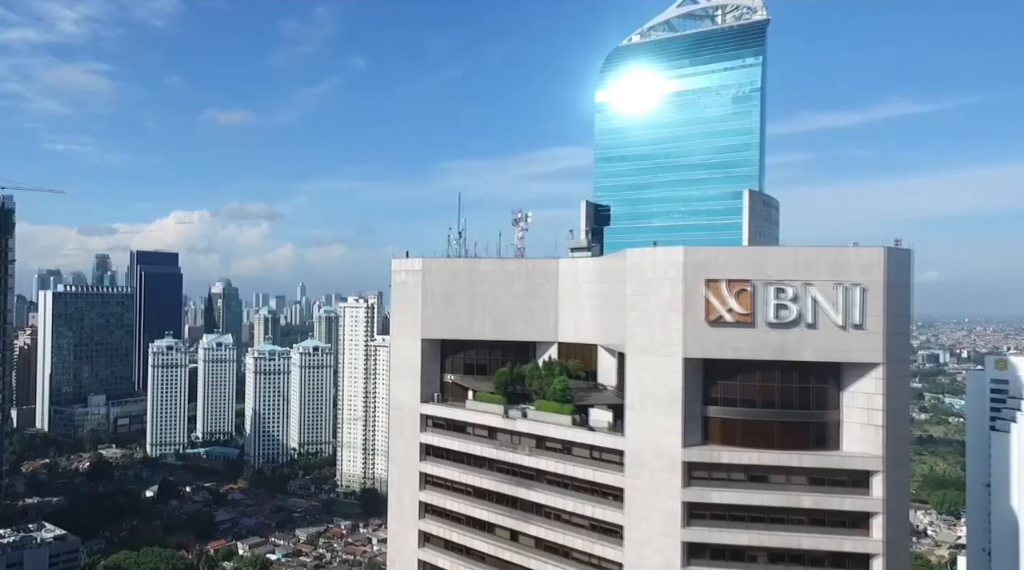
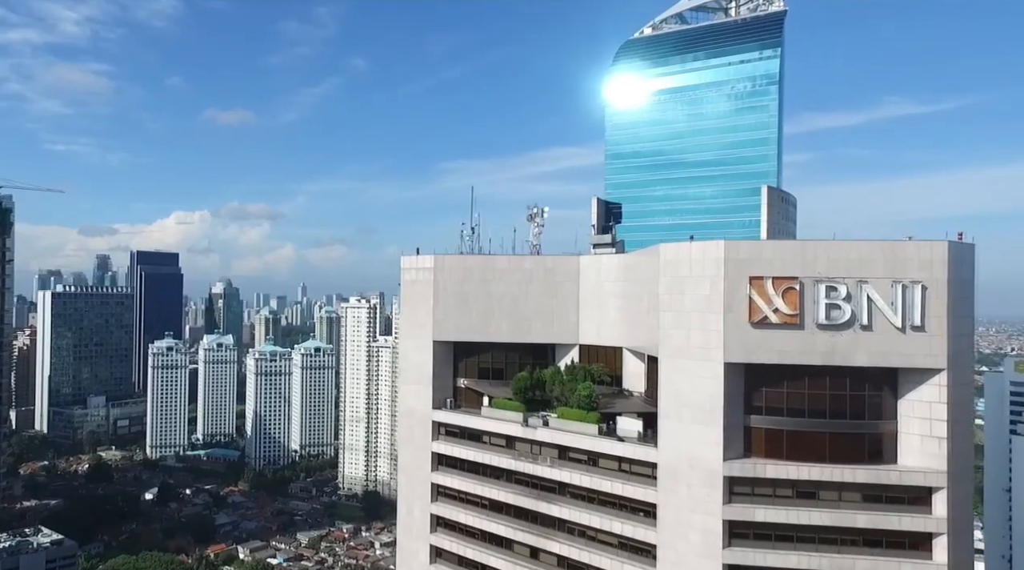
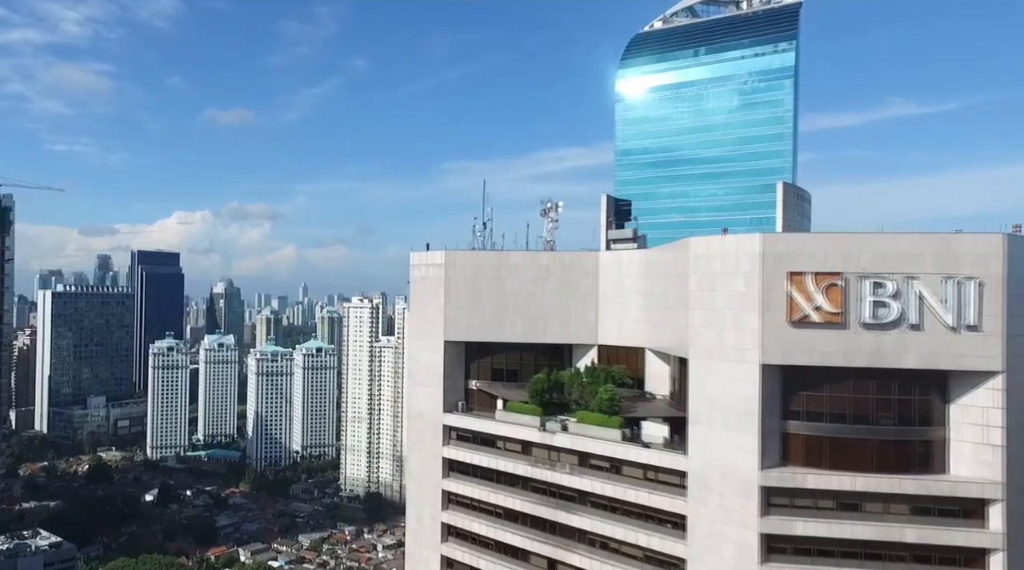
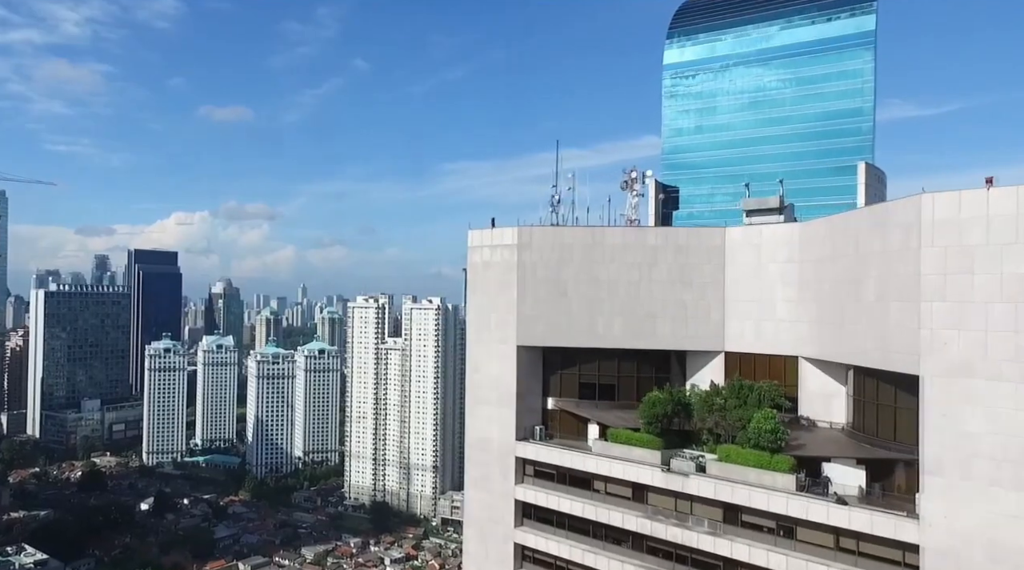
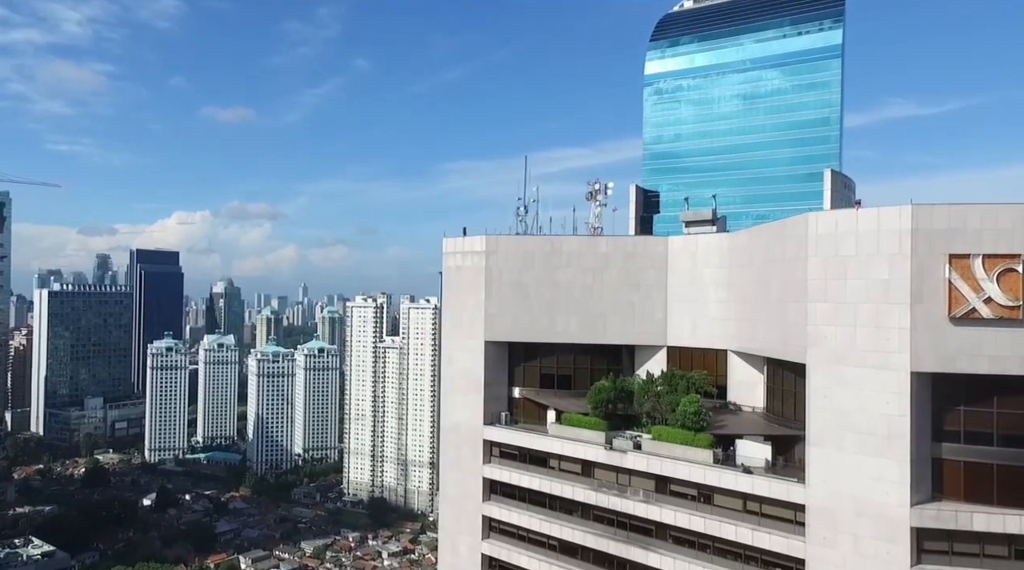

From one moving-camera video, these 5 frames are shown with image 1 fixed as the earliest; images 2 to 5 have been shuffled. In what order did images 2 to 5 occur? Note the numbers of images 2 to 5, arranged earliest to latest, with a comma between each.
2, 3, 5, 4
